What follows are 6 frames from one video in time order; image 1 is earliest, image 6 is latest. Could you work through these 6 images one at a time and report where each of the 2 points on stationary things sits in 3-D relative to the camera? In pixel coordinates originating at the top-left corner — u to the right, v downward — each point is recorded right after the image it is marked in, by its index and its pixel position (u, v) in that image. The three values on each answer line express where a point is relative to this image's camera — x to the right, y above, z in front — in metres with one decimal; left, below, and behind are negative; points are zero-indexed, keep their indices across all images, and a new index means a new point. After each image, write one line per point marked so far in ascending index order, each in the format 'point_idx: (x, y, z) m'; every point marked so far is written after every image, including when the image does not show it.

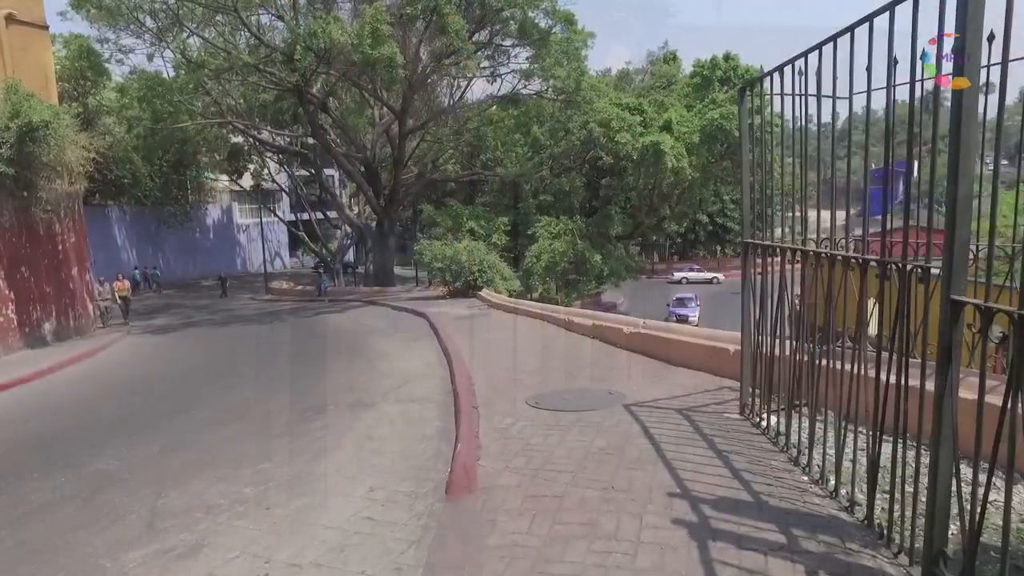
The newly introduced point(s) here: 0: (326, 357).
0: (-2.8, -1.0, +10.2) m
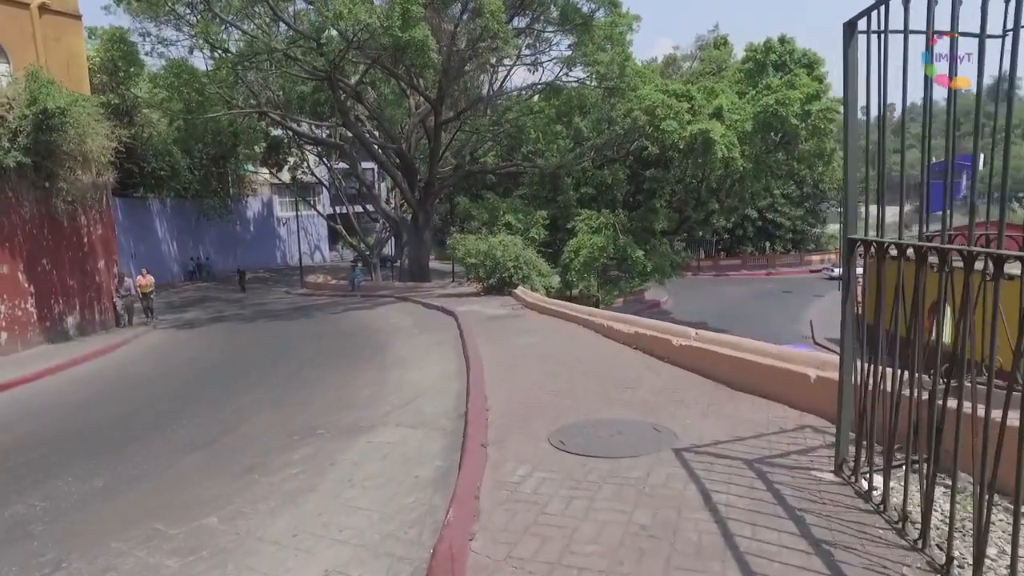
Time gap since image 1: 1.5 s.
0: (-2.3, -1.0, +9.3) m
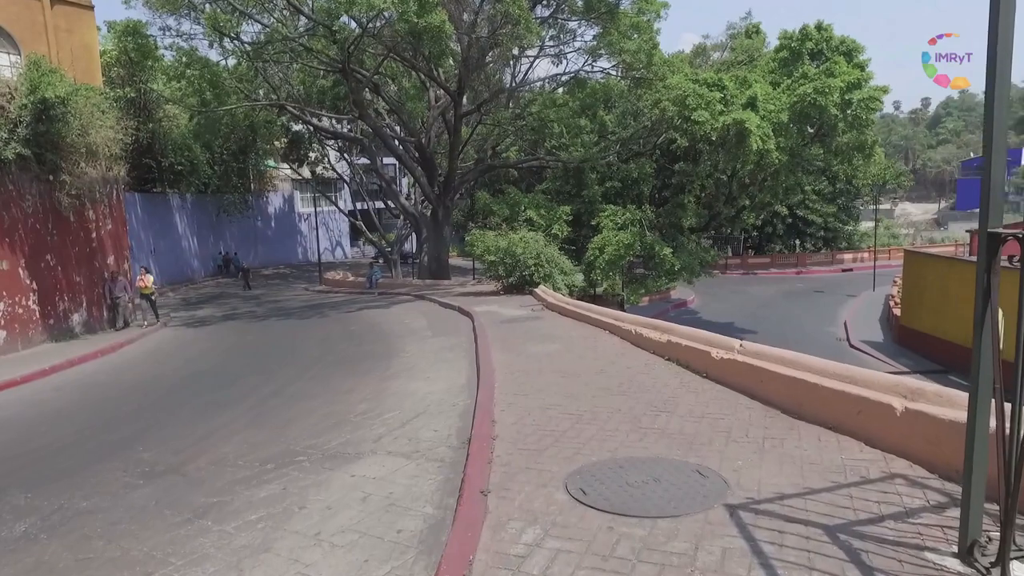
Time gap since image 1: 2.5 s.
0: (-2.1, -1.0, +8.6) m
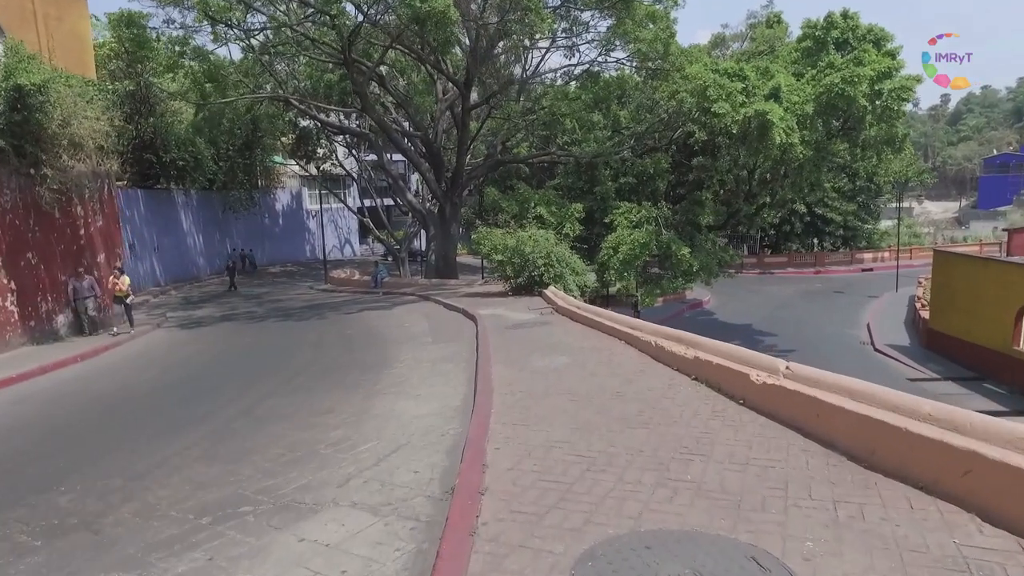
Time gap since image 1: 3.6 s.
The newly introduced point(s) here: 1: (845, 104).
0: (-2.1, -1.1, +7.8) m
1: (+8.3, +4.6, +16.4) m
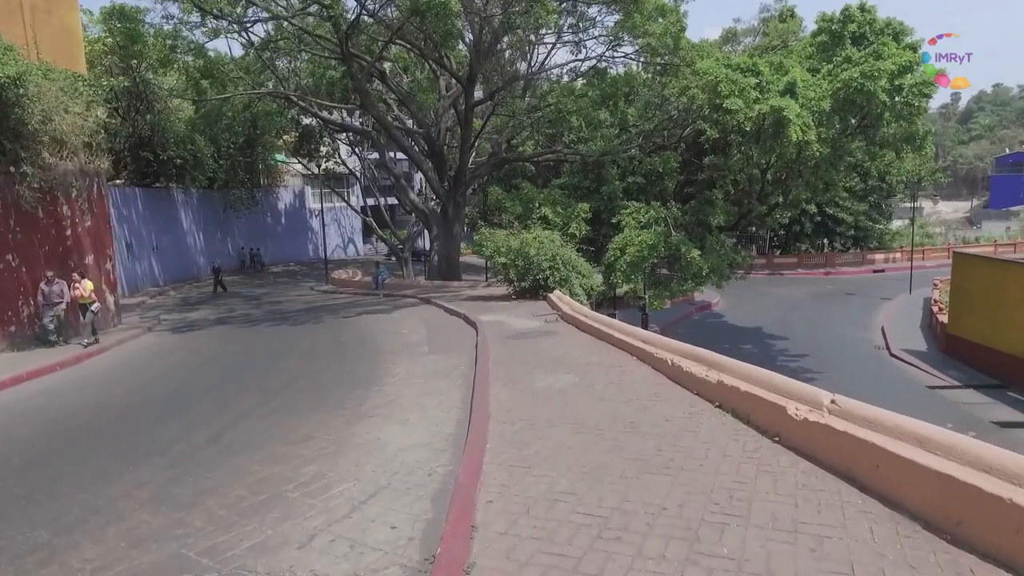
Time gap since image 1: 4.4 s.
0: (-2.1, -1.1, +7.2) m
1: (+8.4, +4.5, +15.7) m
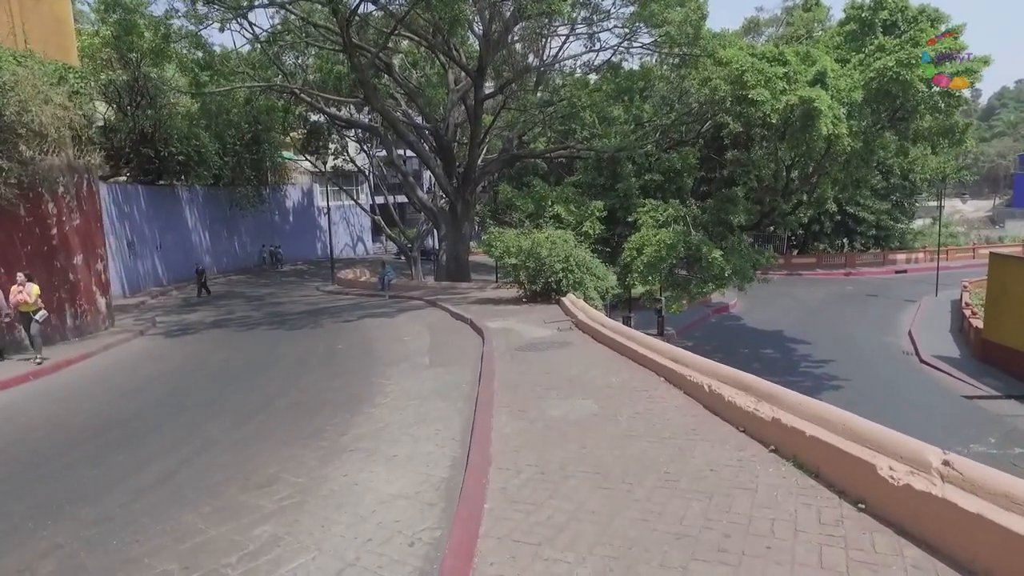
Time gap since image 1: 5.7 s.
0: (-2.0, -1.2, +6.3) m
1: (+8.7, +4.4, +14.6) m
